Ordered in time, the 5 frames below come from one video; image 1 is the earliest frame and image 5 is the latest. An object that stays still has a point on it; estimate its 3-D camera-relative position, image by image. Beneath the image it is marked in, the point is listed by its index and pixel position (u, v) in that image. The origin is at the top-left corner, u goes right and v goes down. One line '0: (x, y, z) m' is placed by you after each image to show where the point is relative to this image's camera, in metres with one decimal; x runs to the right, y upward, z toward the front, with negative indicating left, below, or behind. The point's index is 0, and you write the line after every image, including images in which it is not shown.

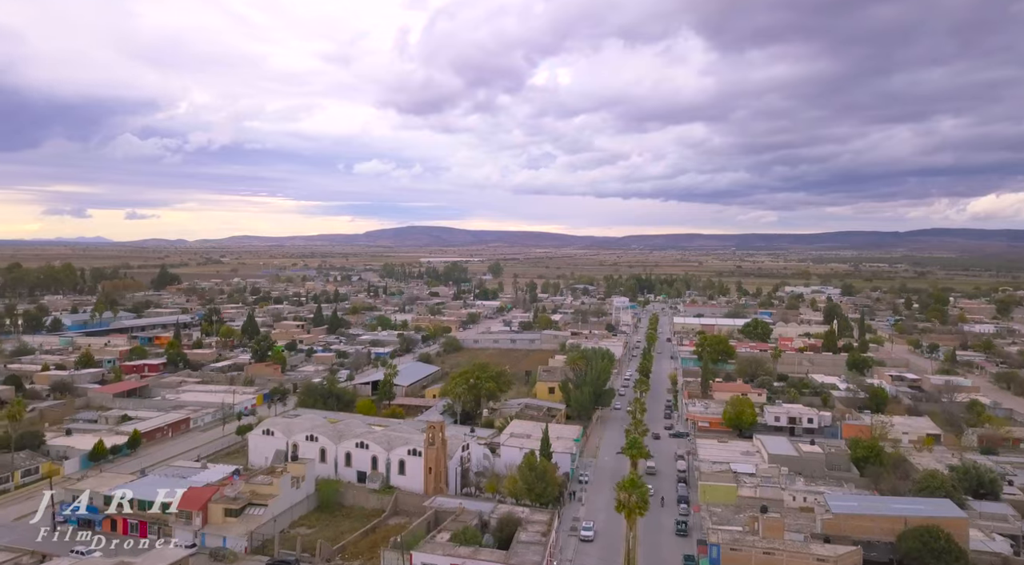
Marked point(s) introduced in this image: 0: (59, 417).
0: (-10.2, -3.0, +15.1) m
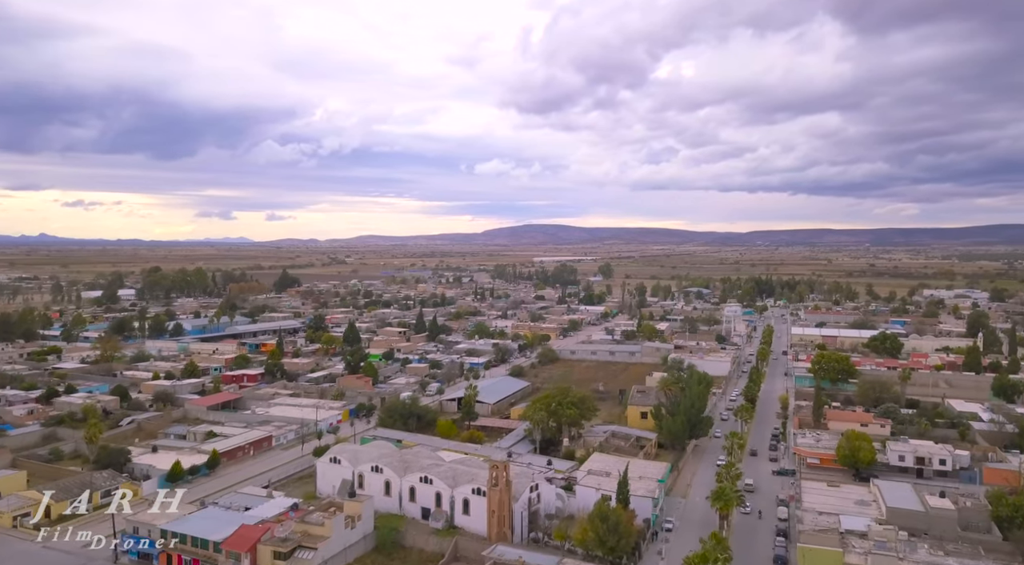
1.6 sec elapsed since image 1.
0: (-8.4, -3.5, +15.7) m
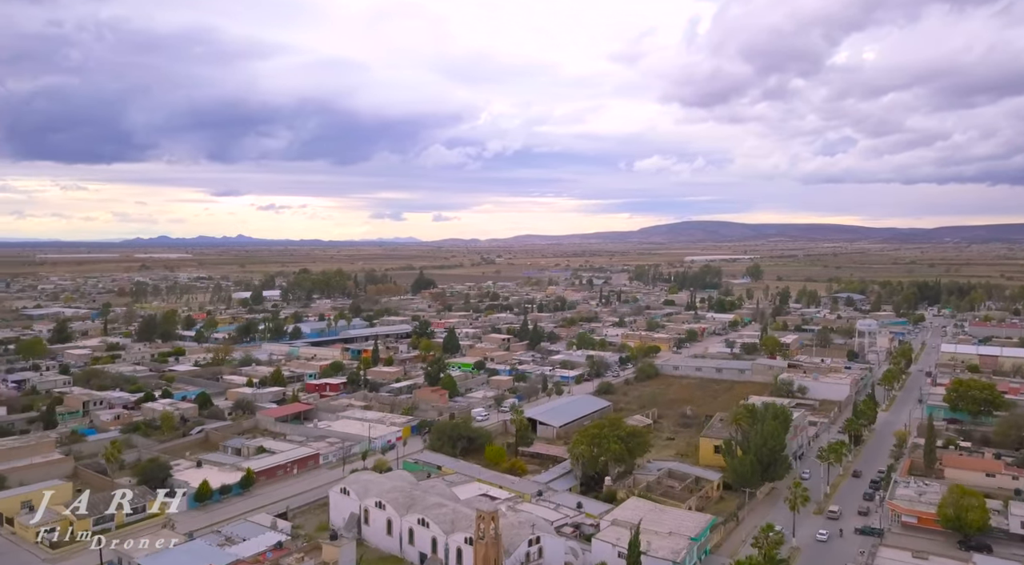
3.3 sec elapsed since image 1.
0: (-7.3, -3.9, +16.5) m
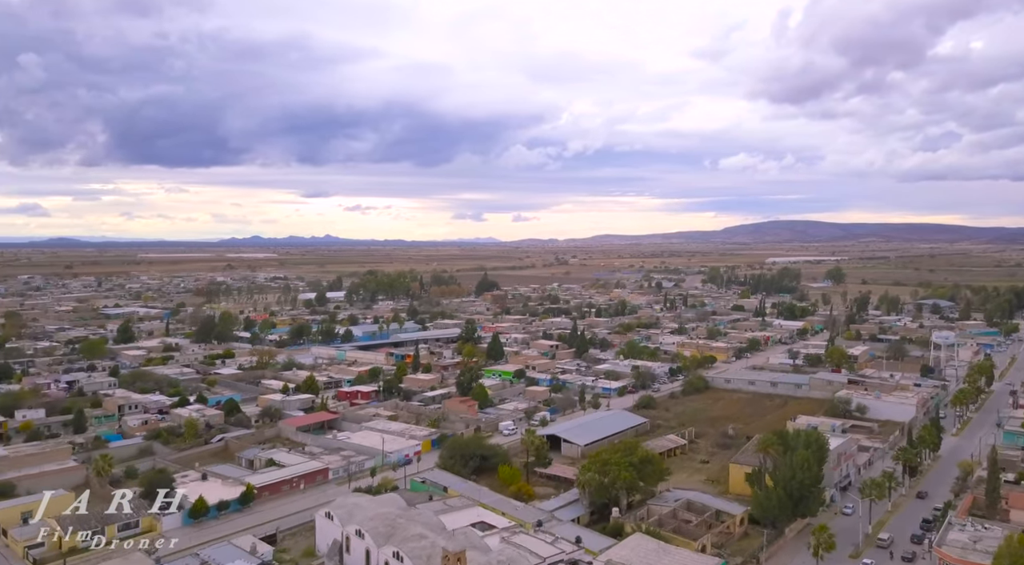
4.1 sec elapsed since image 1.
0: (-6.9, -4.2, +16.6) m
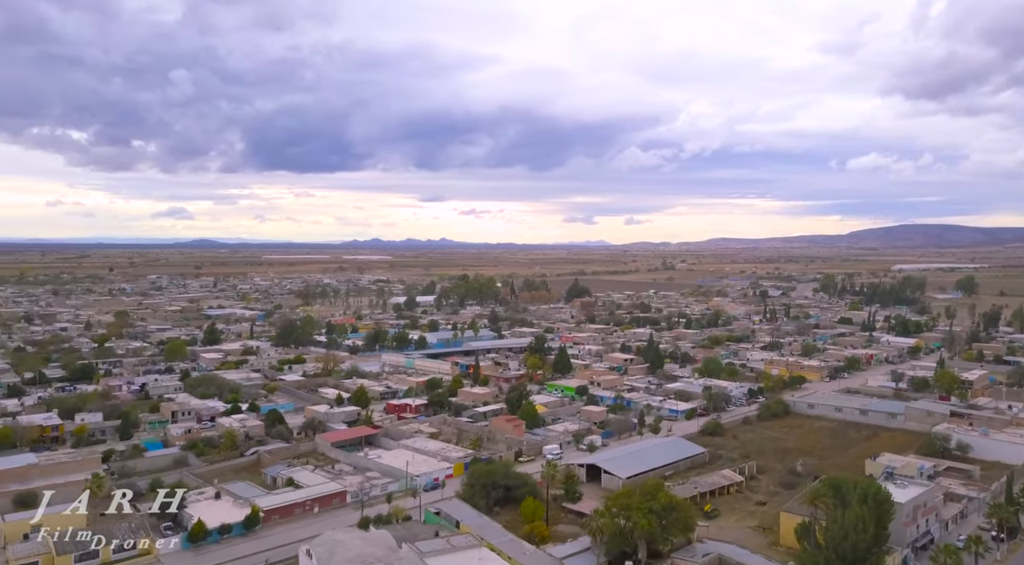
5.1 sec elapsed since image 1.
0: (-6.2, -4.5, +16.6) m
